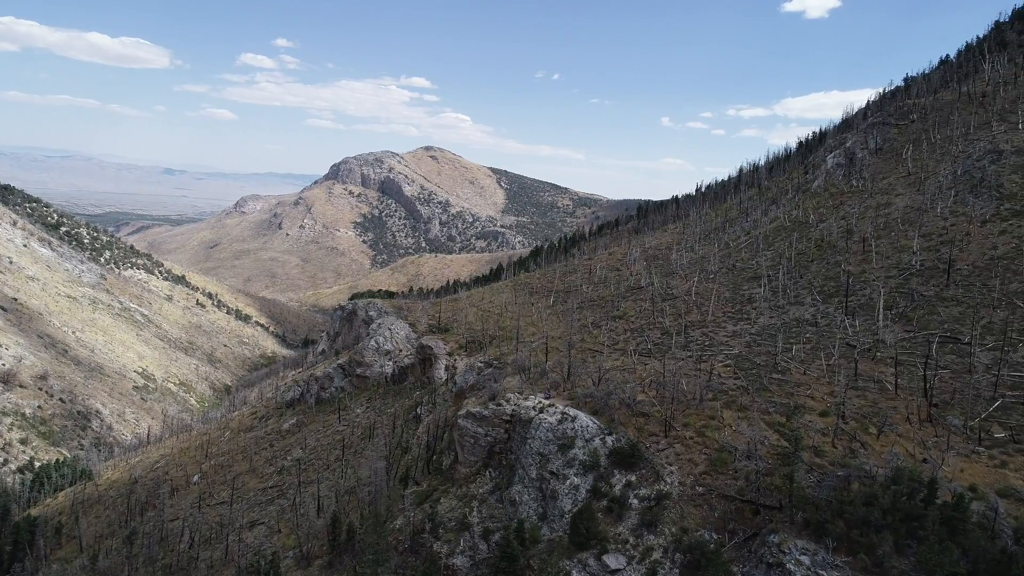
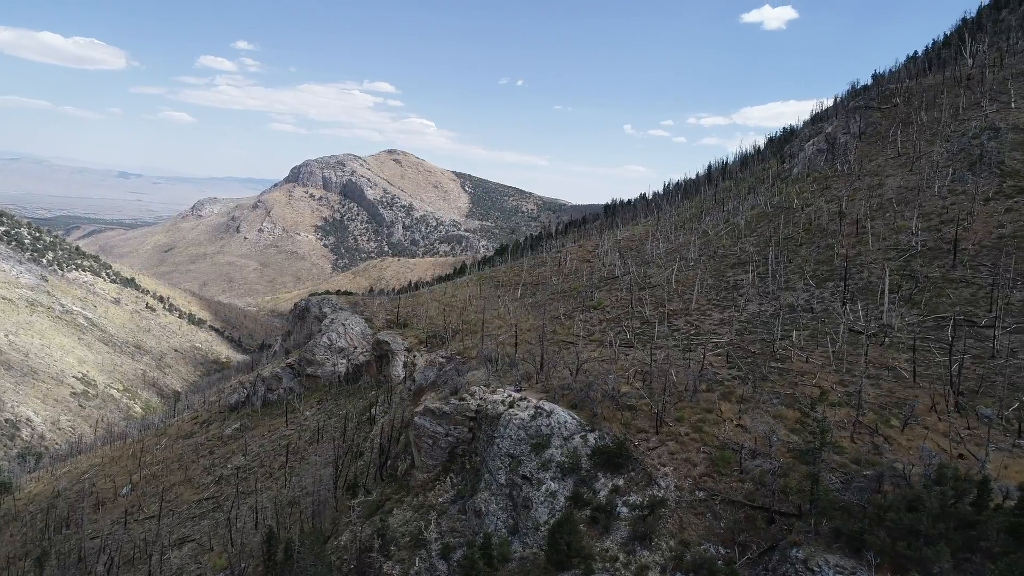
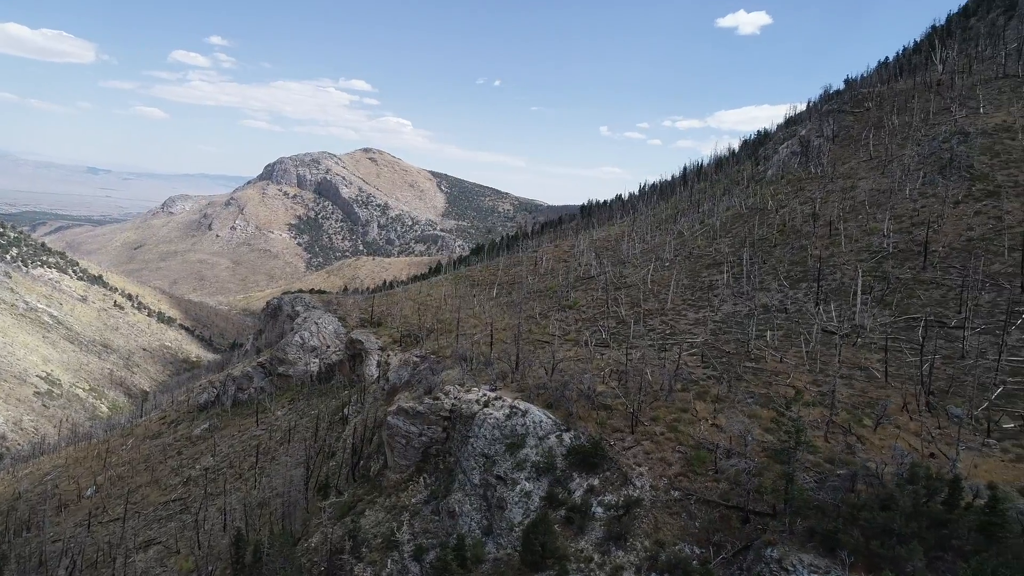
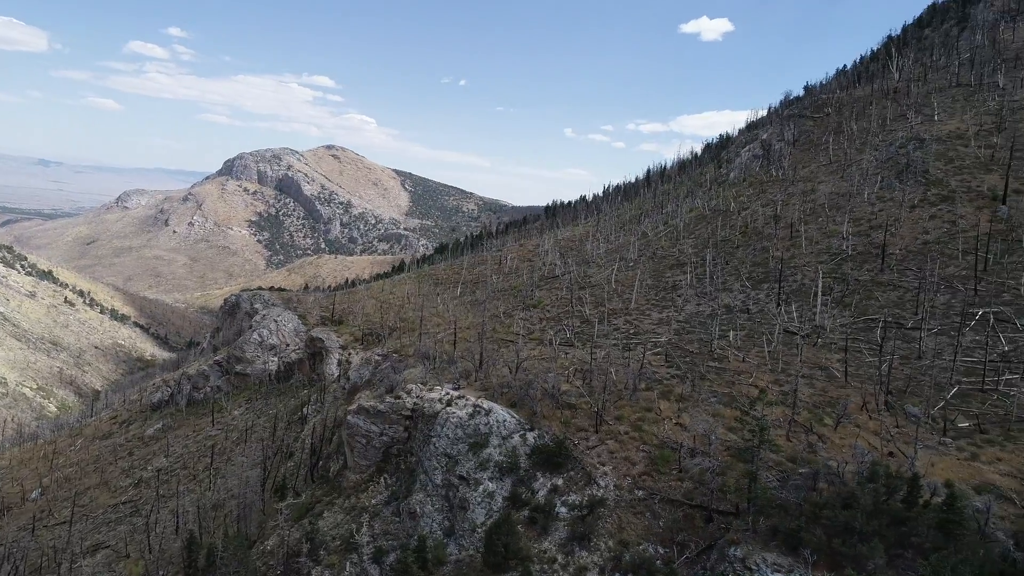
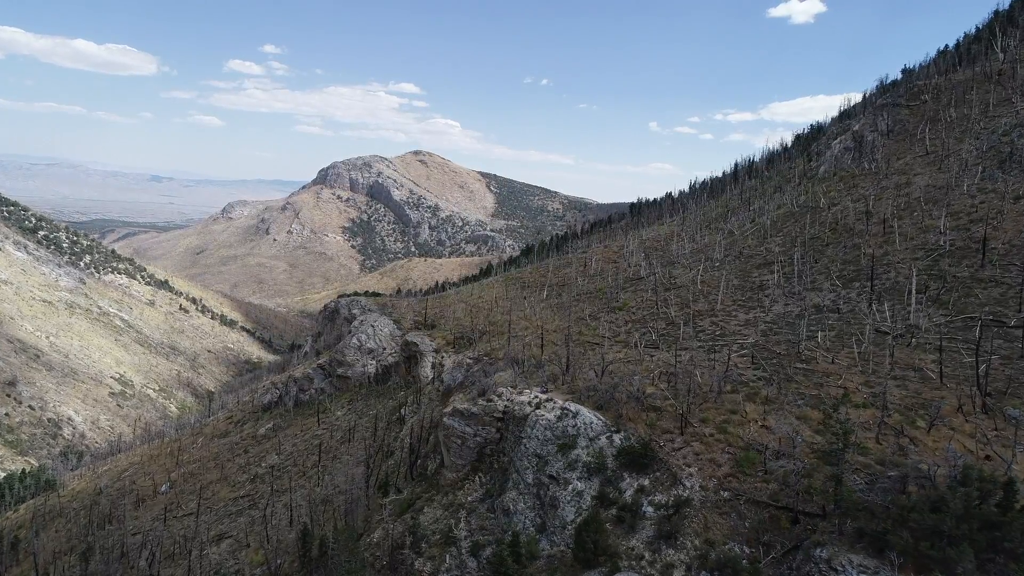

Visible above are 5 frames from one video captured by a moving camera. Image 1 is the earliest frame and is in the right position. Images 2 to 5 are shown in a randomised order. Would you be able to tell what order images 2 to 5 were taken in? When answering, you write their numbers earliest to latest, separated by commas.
5, 2, 3, 4
